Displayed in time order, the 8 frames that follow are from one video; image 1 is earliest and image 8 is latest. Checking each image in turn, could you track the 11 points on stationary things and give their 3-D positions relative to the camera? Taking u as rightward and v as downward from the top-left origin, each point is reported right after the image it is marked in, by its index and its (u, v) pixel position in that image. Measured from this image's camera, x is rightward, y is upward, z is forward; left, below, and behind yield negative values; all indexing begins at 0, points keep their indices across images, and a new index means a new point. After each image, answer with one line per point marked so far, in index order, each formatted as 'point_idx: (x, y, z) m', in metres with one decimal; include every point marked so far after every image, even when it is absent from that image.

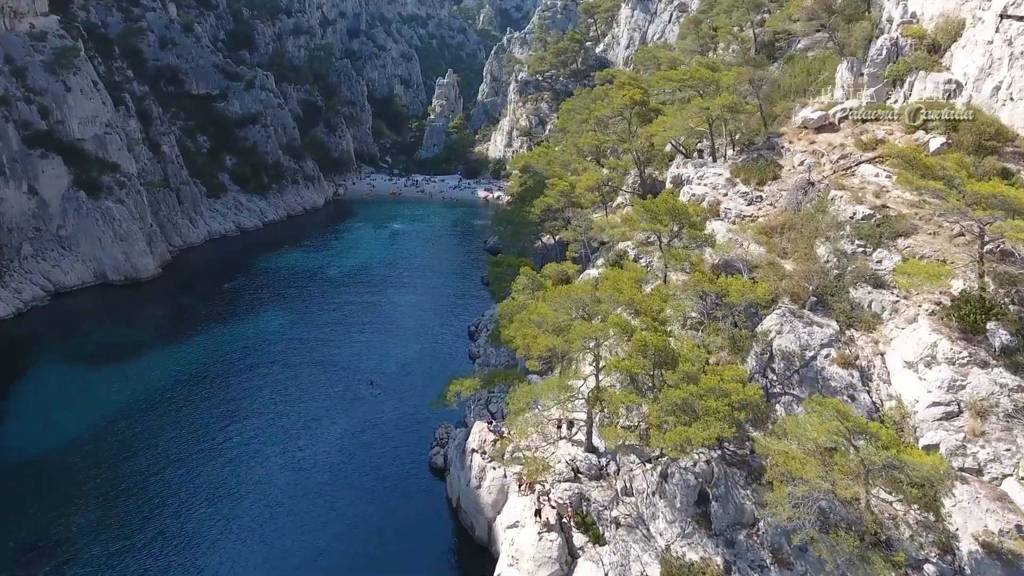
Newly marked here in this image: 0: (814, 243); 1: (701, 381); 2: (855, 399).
0: (+8.9, +1.3, +19.8) m
1: (+4.4, -2.2, +15.7) m
2: (+8.5, -2.7, +16.7) m
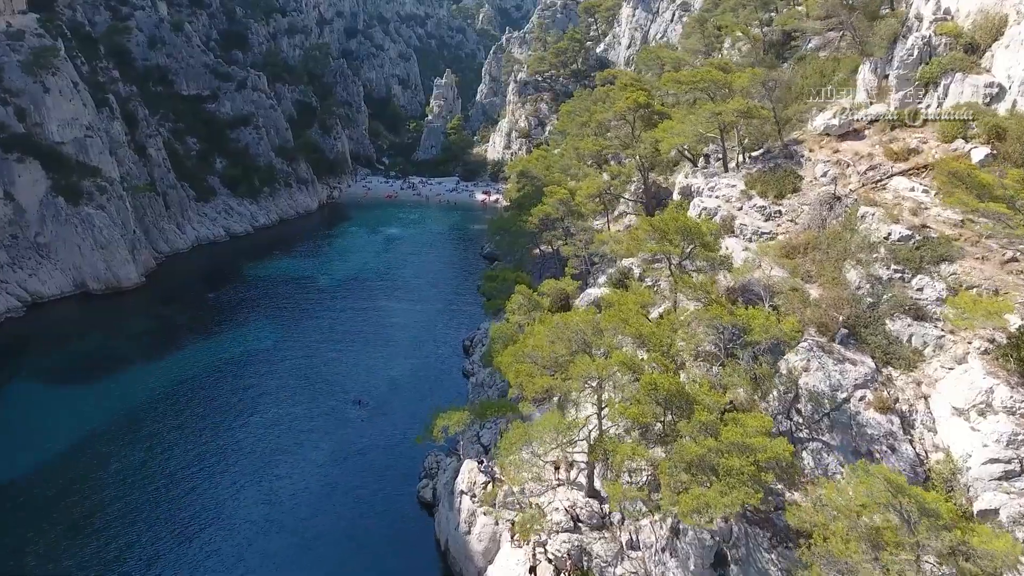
0: (+8.7, +0.6, +17.7) m
1: (+4.2, -3.0, +13.6) m
2: (+8.3, -3.5, +14.5) m
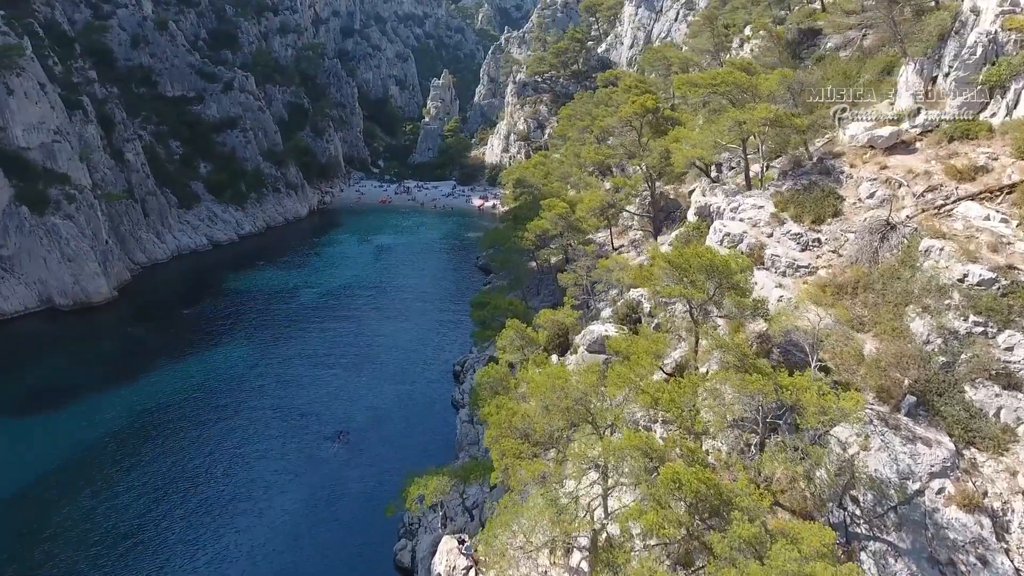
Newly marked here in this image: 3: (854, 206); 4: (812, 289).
0: (+8.3, -0.6, +14.3) m
1: (+3.9, -4.1, +10.3) m
2: (+7.9, -4.6, +11.2) m
3: (+9.1, +2.2, +17.9) m
4: (+7.1, 0.0, +16.0) m
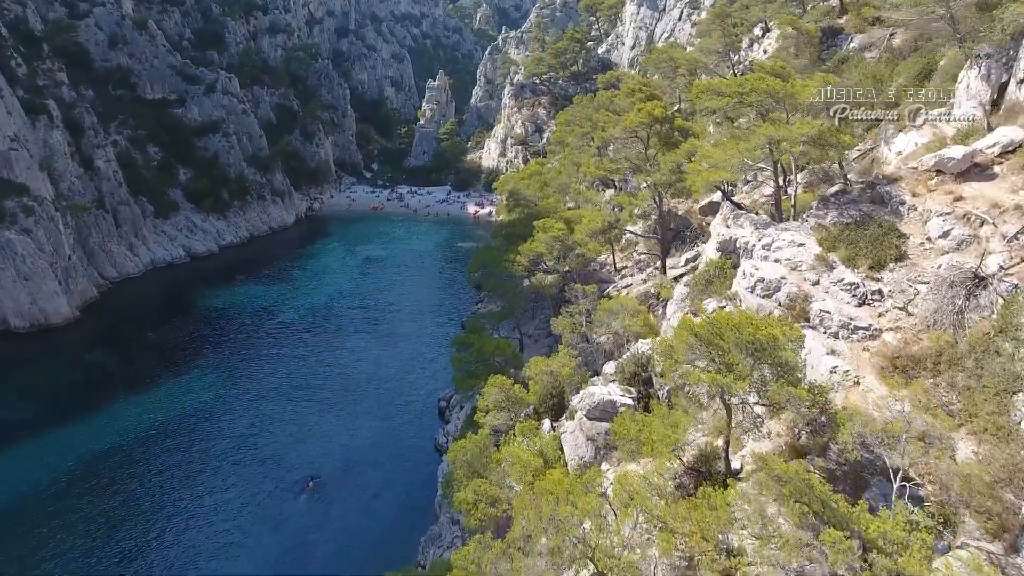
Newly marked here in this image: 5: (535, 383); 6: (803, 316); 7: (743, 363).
0: (+7.9, -1.9, +10.7) m
1: (+3.5, -5.4, +6.6) m
2: (+7.5, -5.9, +7.5) m
3: (+8.7, +0.8, +14.3) m
4: (+6.7, -1.3, +12.3) m
5: (+0.6, -2.6, +18.8) m
6: (+6.1, -0.6, +14.0) m
7: (+3.9, -1.3, +11.3) m
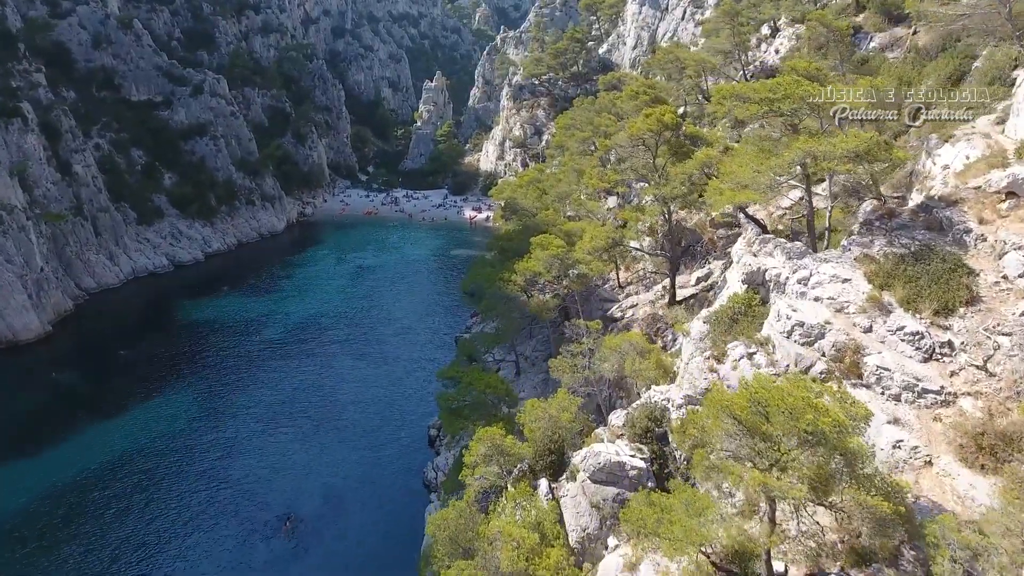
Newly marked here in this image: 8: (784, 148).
0: (+7.7, -2.7, +8.2) m
1: (+3.3, -6.2, +4.1) m
2: (+7.3, -6.8, +5.0) m
3: (+8.5, 0.0, +11.8) m
4: (+6.5, -2.2, +9.8) m
5: (+0.4, -3.5, +16.3) m
6: (+5.9, -1.5, +11.5) m
7: (+3.7, -2.1, +8.8) m
8: (+7.7, +4.0, +19.1) m
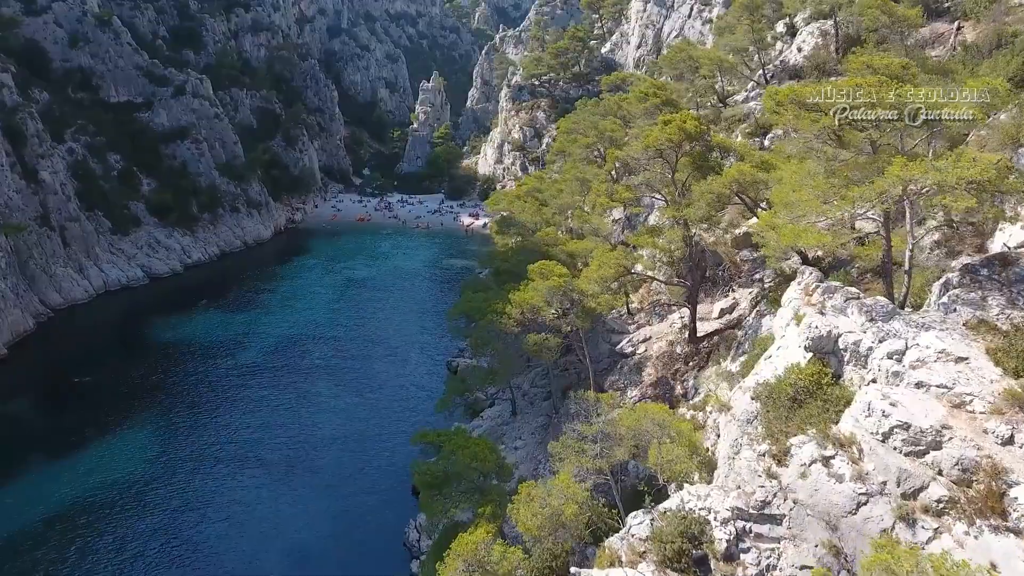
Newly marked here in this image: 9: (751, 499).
0: (+7.5, -3.9, +4.5) m
1: (+3.1, -7.4, +0.4) m
2: (+7.1, -7.9, +1.4) m
3: (+8.3, -1.2, +8.1) m
4: (+6.3, -3.4, +6.1) m
5: (+0.2, -4.6, +12.7) m
6: (+5.7, -2.6, +7.8) m
7: (+3.5, -3.3, +5.1) m
8: (+7.5, +2.8, +15.5) m
9: (+3.9, -3.5, +11.1) m
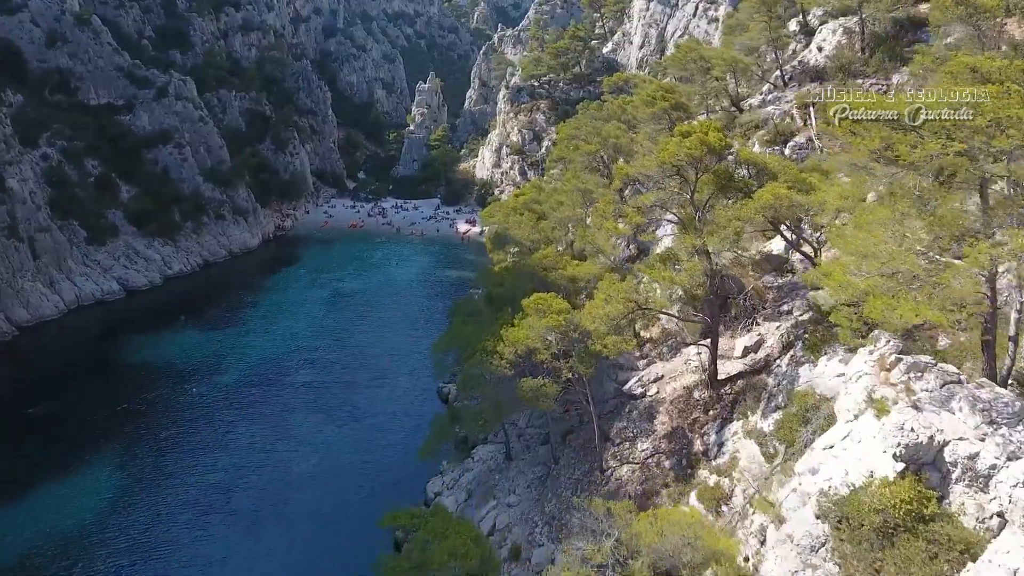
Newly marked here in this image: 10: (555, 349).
0: (+7.3, -4.9, +1.5) m
1: (+2.8, -8.4, -2.6) m
2: (+6.9, -9.0, -1.7) m
3: (+8.1, -2.2, +5.0) m
4: (+6.1, -4.4, +3.1) m
5: (0.0, -5.7, +9.6) m
6: (+5.4, -3.7, +4.8) m
7: (+3.2, -4.3, +2.1) m
8: (+7.2, +1.8, +12.4) m
9: (+3.7, -4.5, +8.1) m
10: (+1.3, -1.7, +19.6) m
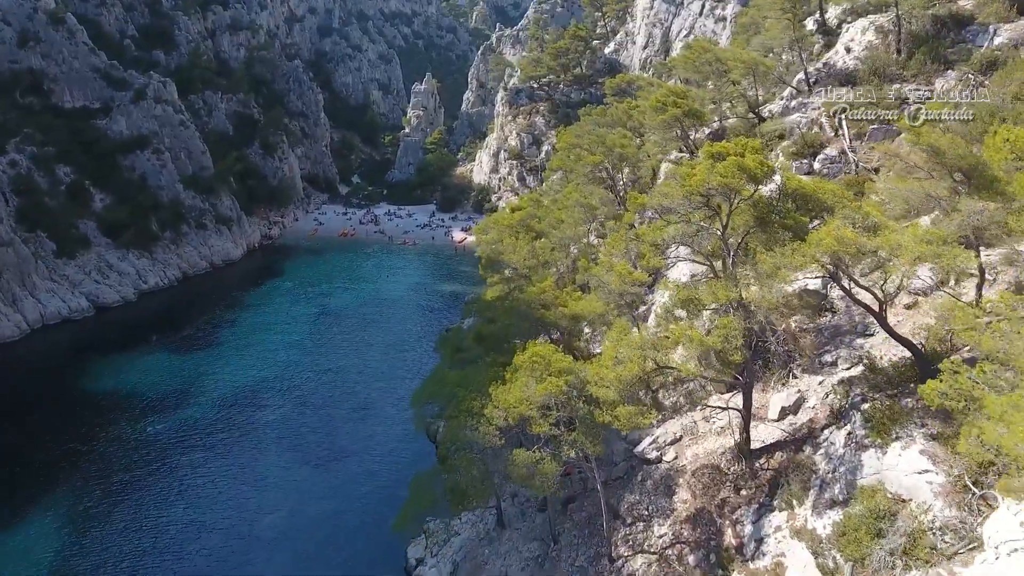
0: (+7.0, -6.2, -2.0) m
1: (+2.6, -9.7, -6.0) m
2: (+6.6, -10.2, -5.1) m
3: (+7.8, -3.5, +1.6) m
4: (+5.8, -5.7, -0.3) m
5: (-0.2, -6.9, +6.2) m
6: (+5.2, -4.9, +1.4) m
7: (+3.0, -5.6, -1.3) m
8: (+7.0, +0.5, +9.0) m
9: (+3.5, -5.8, +4.7) m
10: (+1.1, -2.9, +16.2) m
